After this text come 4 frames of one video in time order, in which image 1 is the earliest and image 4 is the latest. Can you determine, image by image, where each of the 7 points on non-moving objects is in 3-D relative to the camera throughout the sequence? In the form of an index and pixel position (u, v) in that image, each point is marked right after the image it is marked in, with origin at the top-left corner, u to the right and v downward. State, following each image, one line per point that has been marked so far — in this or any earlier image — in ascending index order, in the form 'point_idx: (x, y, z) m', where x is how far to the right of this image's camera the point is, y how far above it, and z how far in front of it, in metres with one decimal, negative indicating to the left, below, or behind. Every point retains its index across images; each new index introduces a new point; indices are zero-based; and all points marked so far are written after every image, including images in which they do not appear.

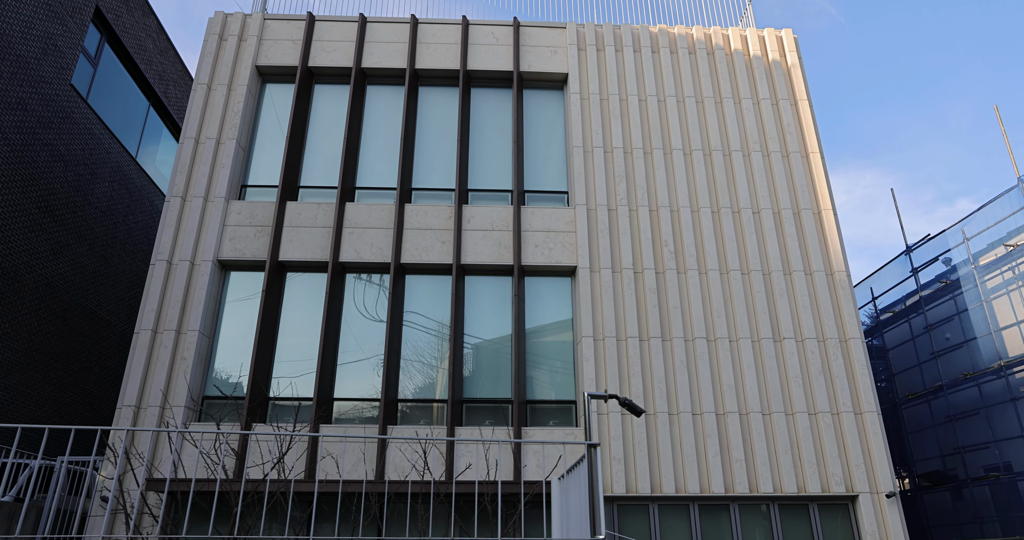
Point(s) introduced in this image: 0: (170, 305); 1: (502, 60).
0: (-5.8, -0.6, +12.3) m
1: (-0.2, +4.3, +14.8) m
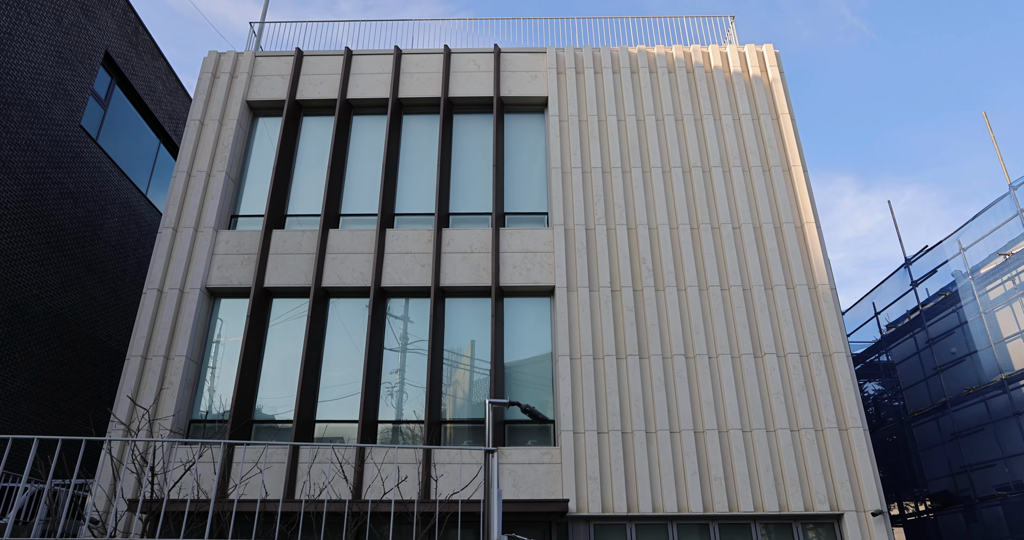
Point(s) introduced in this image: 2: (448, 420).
0: (-6.2, -1.1, +12.7) m
1: (-0.6, +3.8, +15.1) m
2: (-1.1, -2.6, +12.4) m
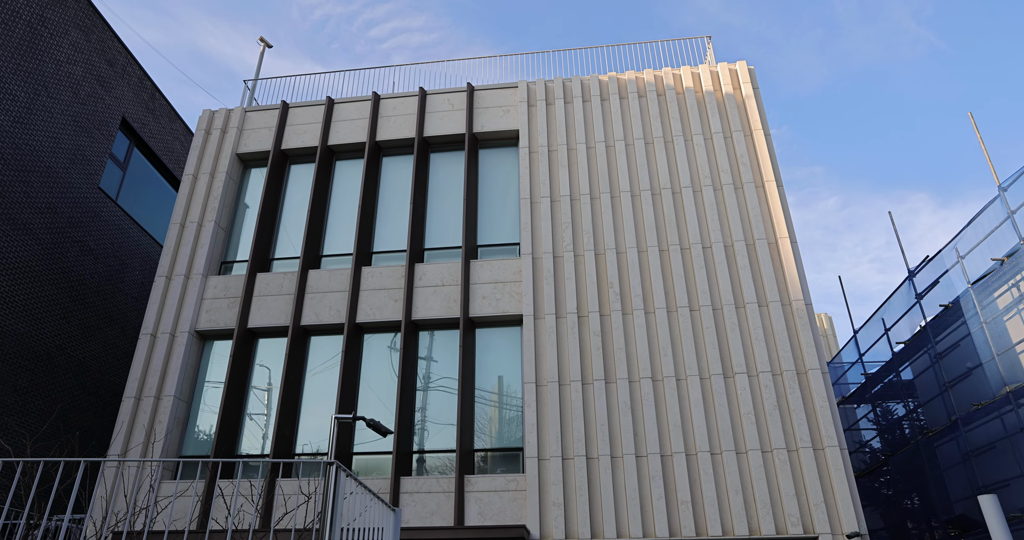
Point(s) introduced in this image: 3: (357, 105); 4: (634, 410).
0: (-6.7, -1.9, +13.5) m
1: (-1.2, +3.1, +15.5) m
2: (-1.7, -3.2, +12.6) m
3: (-3.4, +3.7, +16.1) m
4: (+2.1, -2.4, +12.2) m
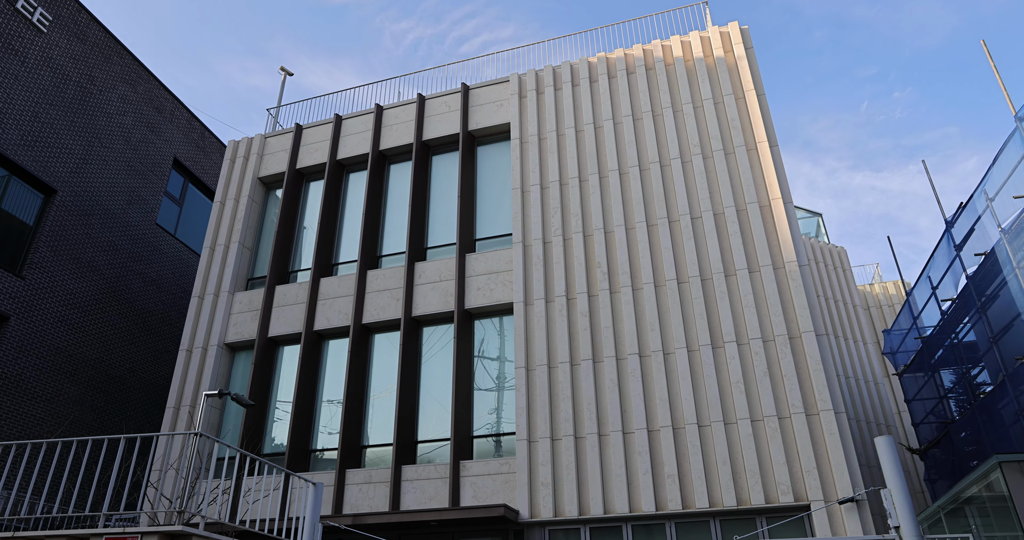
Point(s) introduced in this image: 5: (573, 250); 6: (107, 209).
0: (-6.6, -2.4, +14.8) m
1: (-1.3, +3.2, +16.0) m
2: (-1.7, -3.1, +13.1) m
3: (-3.5, +3.6, +17.0) m
4: (+1.9, -2.0, +12.1) m
5: (+1.2, +0.4, +13.7) m
6: (-10.5, +1.6, +18.6) m
